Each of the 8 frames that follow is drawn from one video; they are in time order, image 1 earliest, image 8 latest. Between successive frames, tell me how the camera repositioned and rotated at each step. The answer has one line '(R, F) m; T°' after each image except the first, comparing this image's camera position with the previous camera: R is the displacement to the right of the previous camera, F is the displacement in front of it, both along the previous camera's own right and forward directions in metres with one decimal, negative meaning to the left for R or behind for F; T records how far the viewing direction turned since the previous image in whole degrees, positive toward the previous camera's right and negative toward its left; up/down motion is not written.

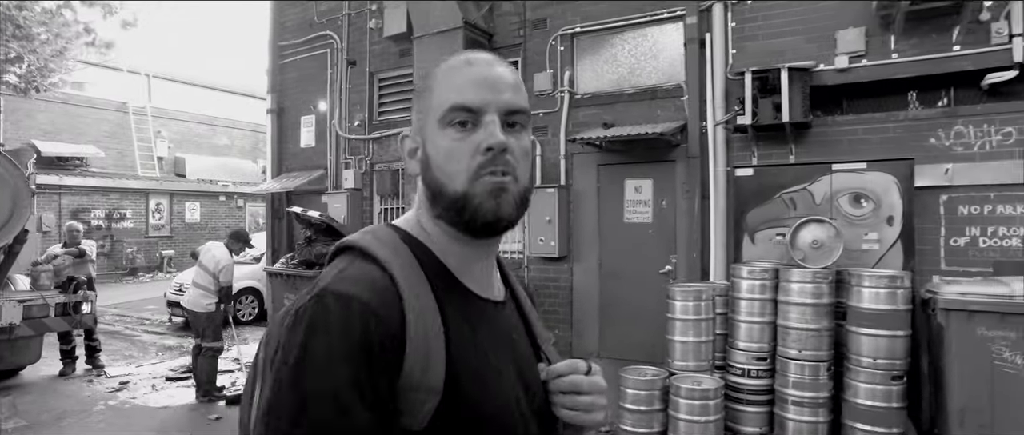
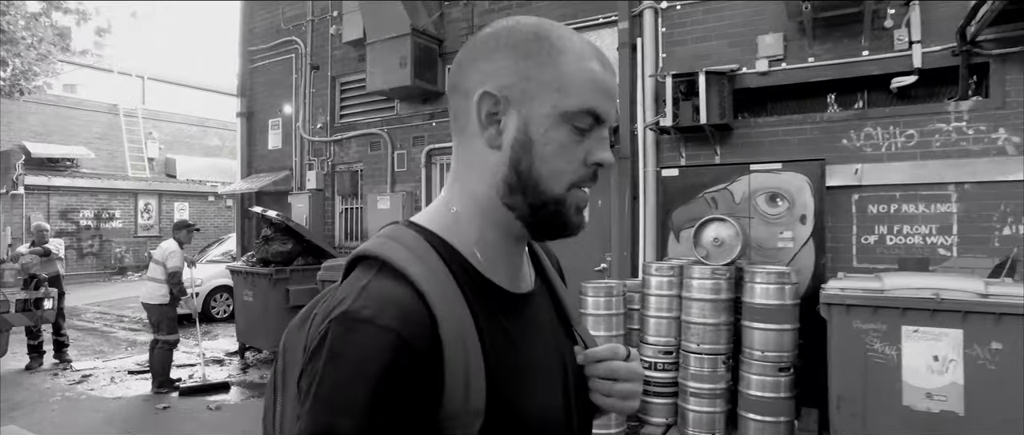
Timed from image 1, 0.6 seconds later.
(+0.7, -0.3) m; -1°
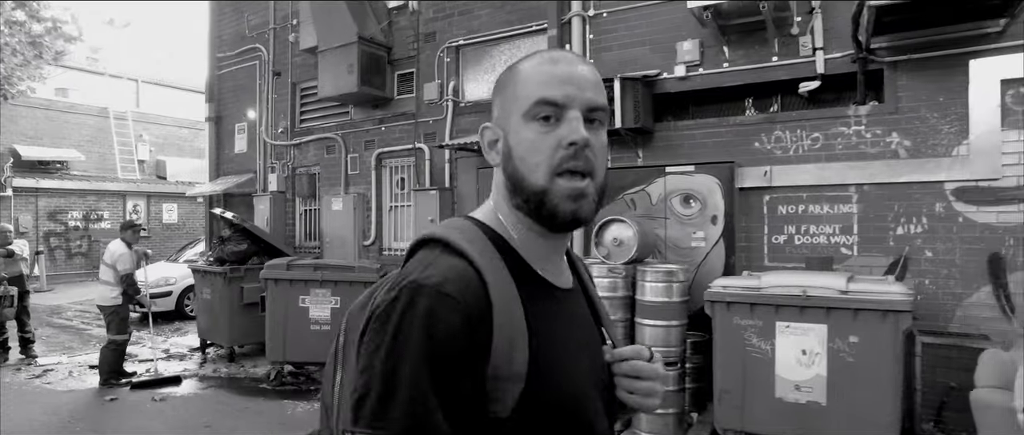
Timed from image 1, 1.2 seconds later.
(+0.8, -0.3) m; -1°
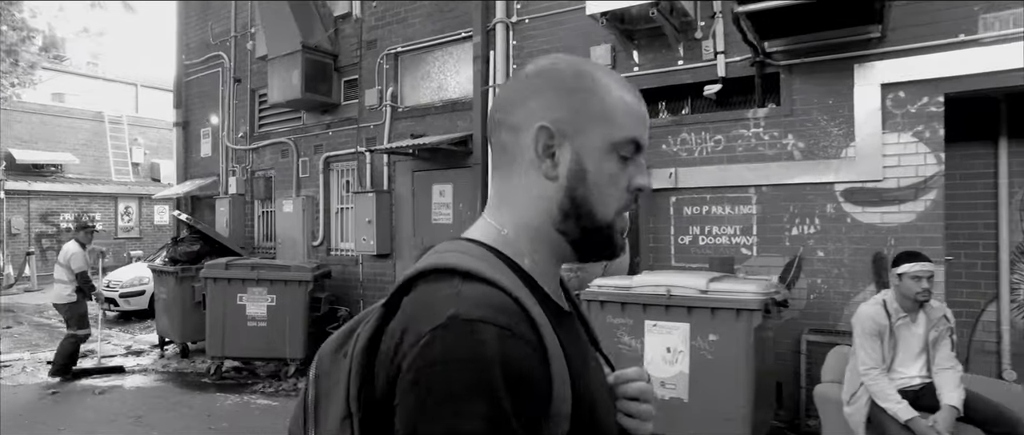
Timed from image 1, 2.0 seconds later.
(+1.0, -0.2) m; -2°
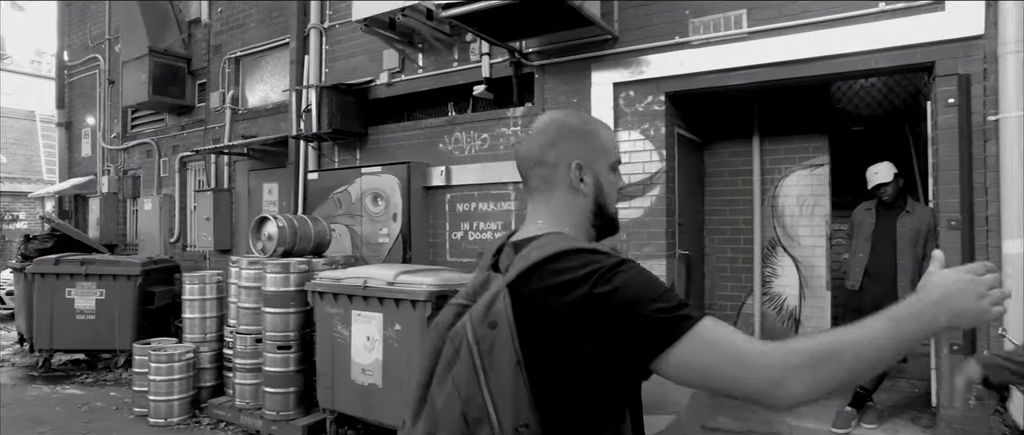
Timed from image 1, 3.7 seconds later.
(+2.1, -0.3) m; -1°
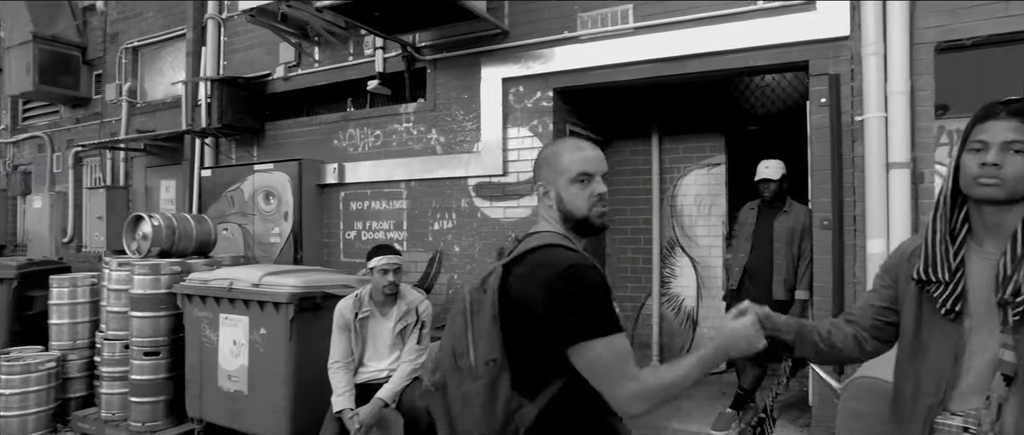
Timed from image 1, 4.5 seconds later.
(+0.5, +0.1) m; +4°
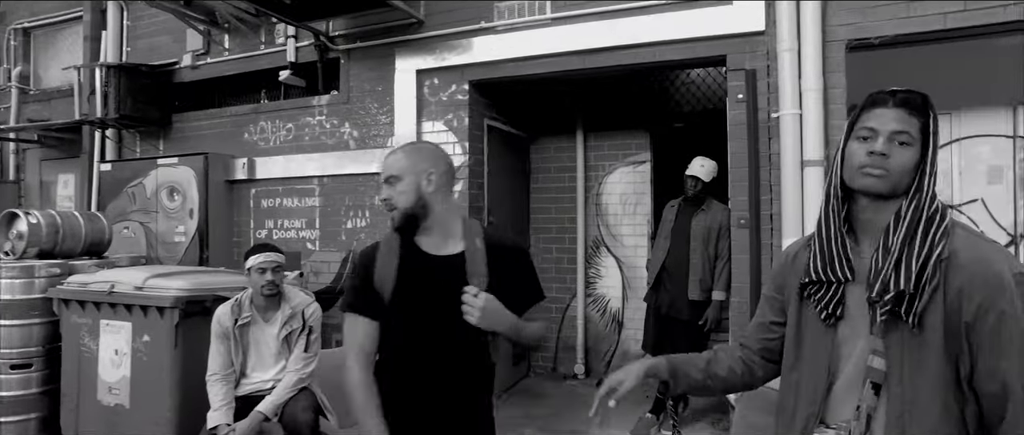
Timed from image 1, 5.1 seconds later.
(+0.3, +0.2) m; +4°
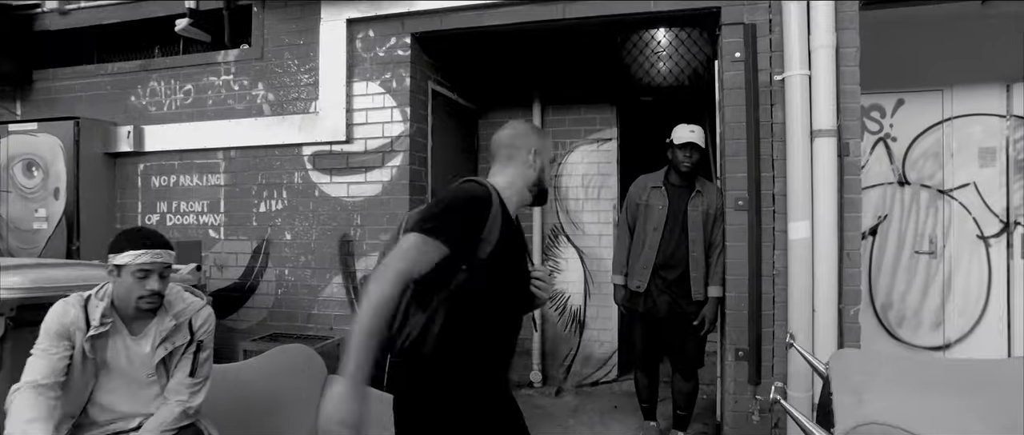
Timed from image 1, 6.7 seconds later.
(-0.1, +0.8) m; +6°
